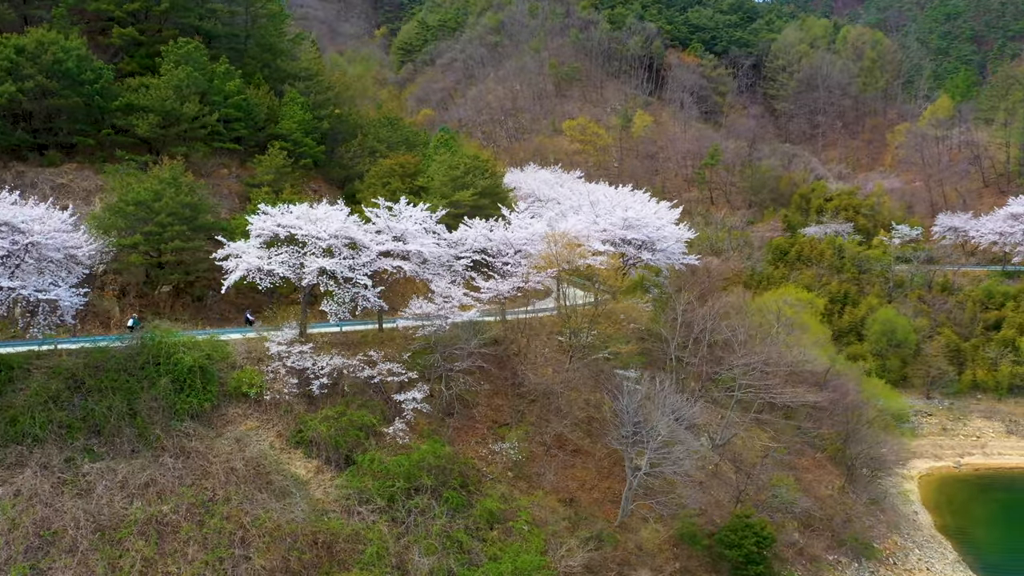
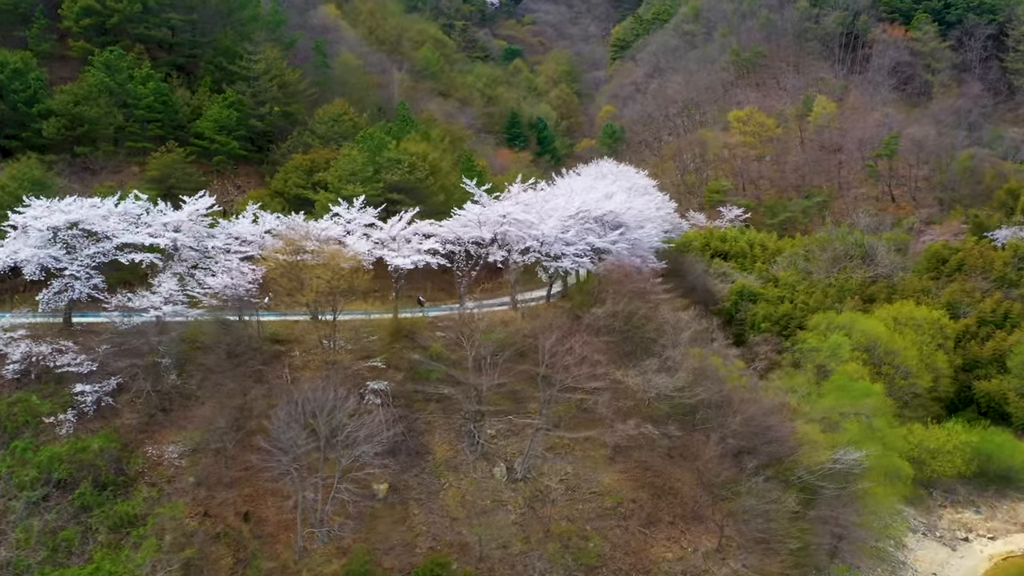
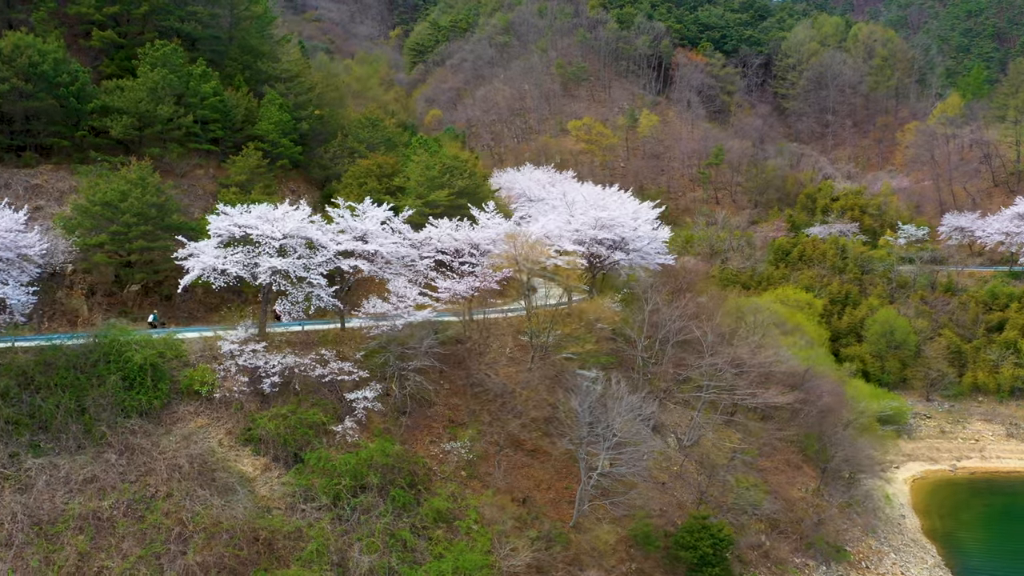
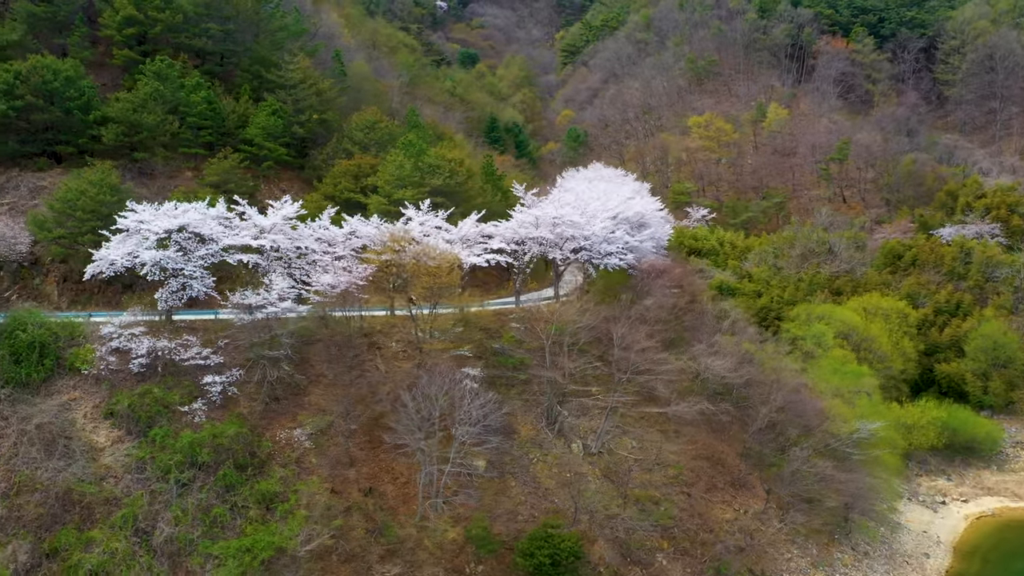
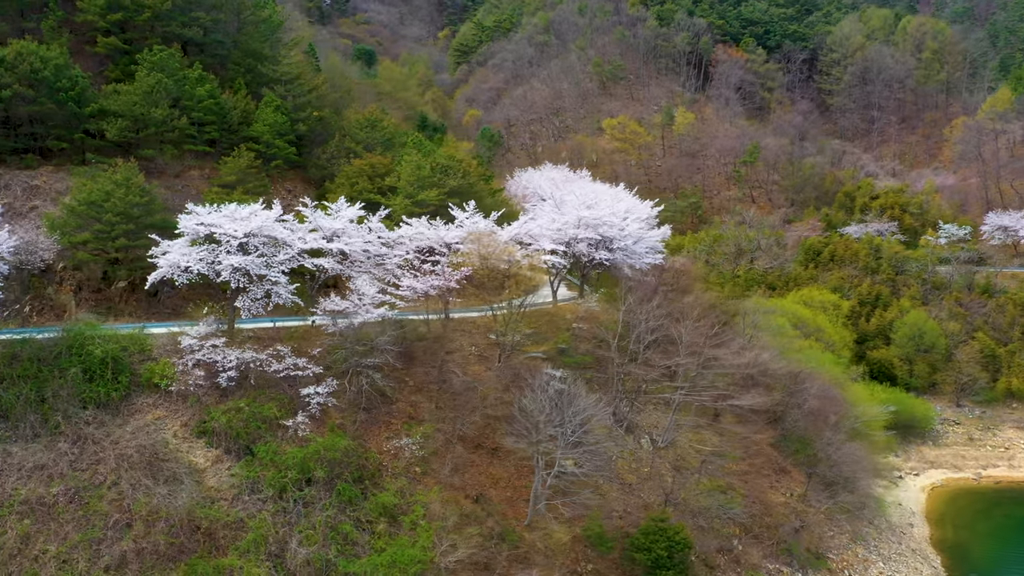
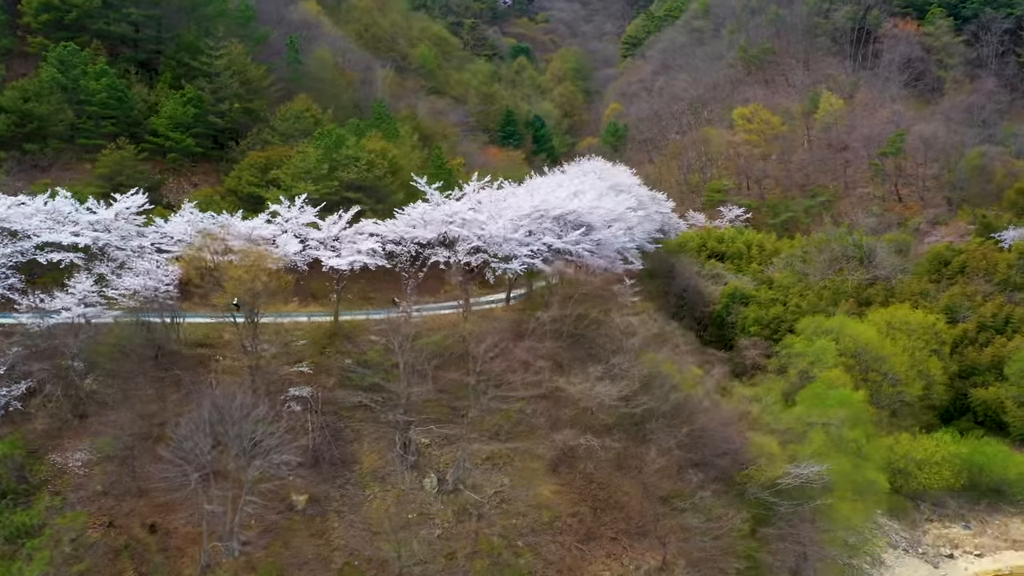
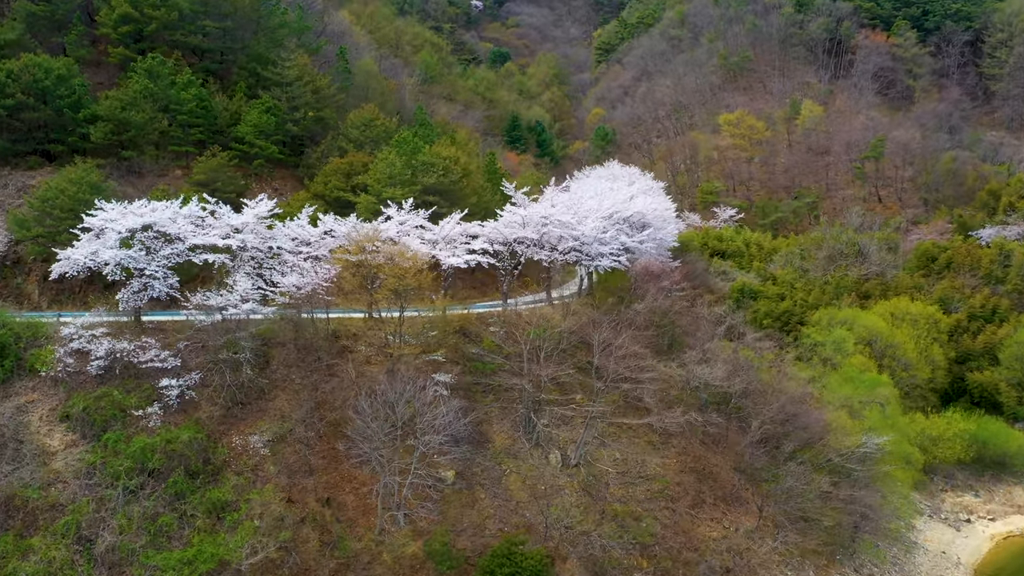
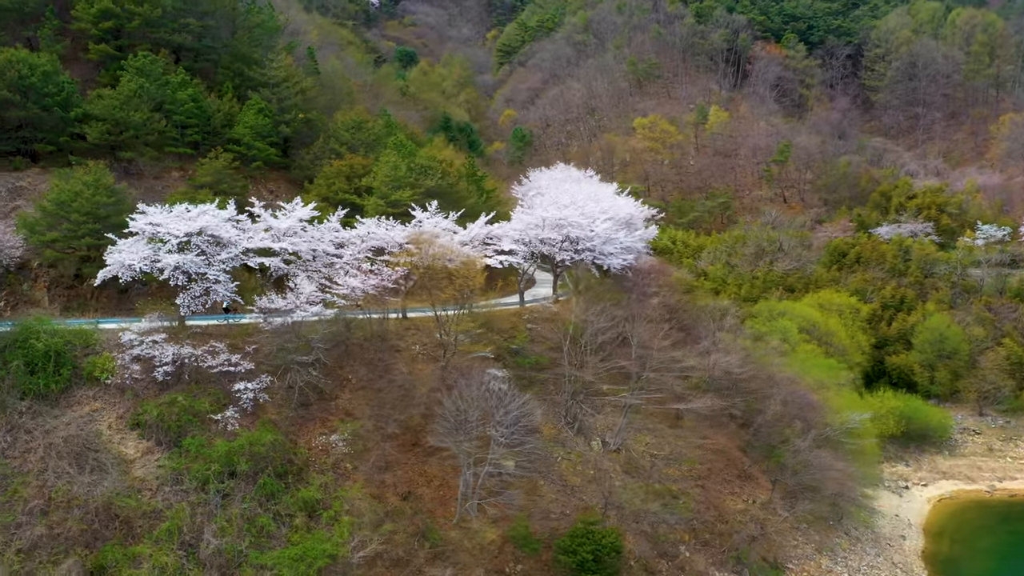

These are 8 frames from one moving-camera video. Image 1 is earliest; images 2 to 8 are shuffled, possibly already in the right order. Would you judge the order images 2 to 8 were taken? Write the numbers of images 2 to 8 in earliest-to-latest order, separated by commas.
3, 5, 8, 4, 7, 2, 6
